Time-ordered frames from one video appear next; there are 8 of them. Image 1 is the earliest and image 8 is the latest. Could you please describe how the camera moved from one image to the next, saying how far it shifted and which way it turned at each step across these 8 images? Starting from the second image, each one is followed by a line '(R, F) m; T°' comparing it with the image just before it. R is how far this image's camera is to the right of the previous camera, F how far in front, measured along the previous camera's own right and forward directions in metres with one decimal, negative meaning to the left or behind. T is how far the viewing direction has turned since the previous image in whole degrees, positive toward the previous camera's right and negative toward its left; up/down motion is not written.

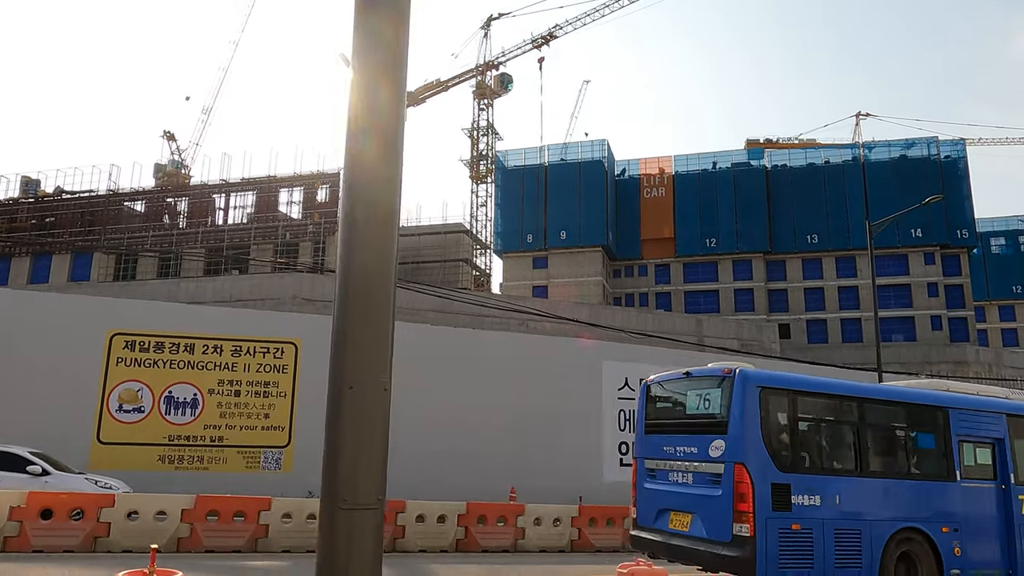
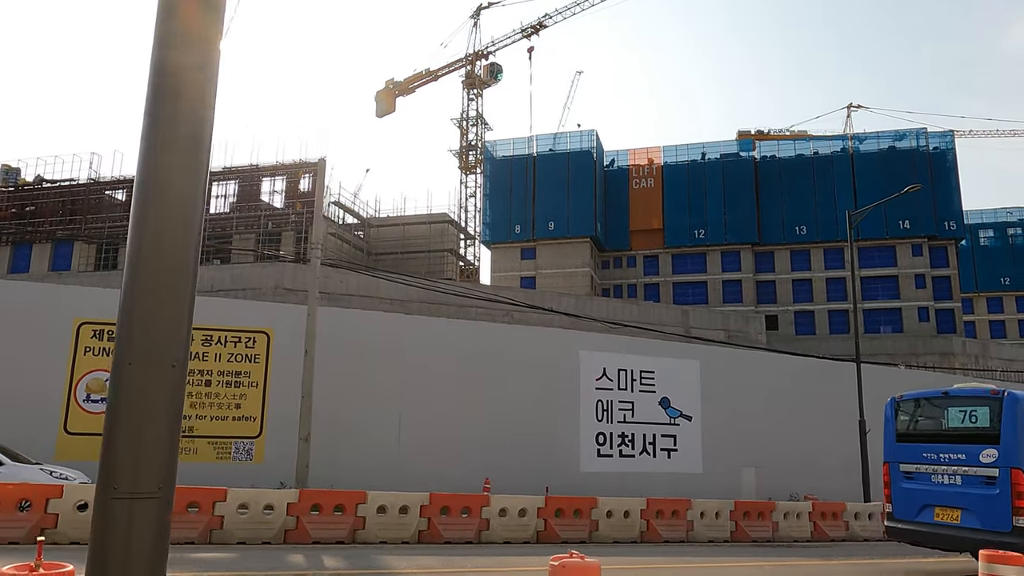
(+0.5, +0.2) m; 0°
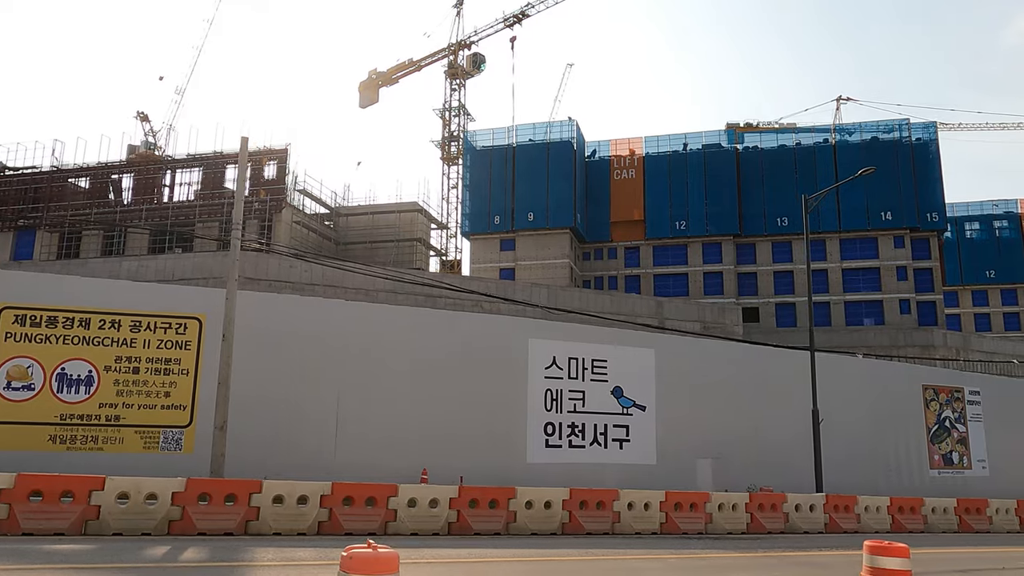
(+1.3, +0.6) m; 0°
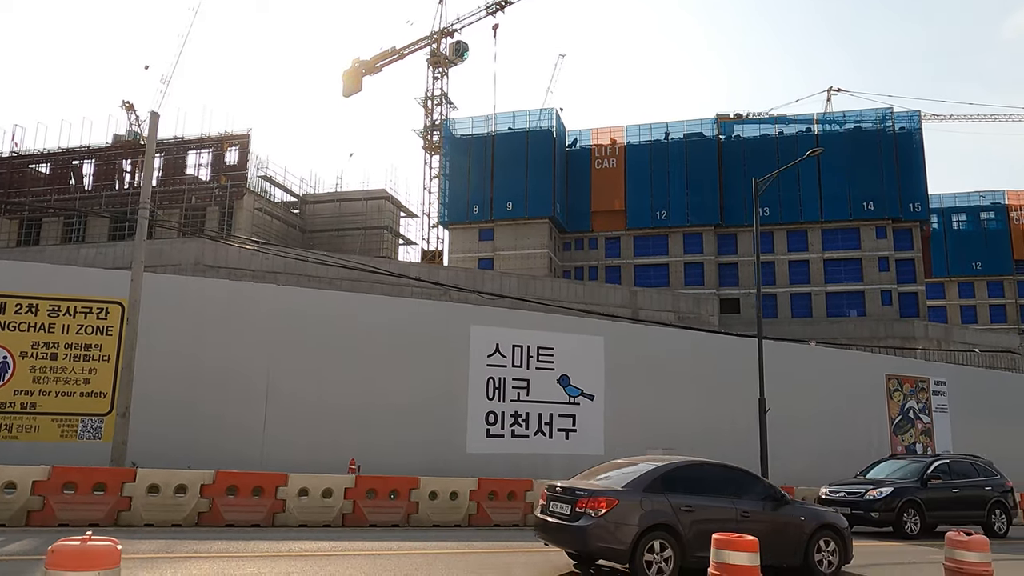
(+1.4, +0.6) m; 0°
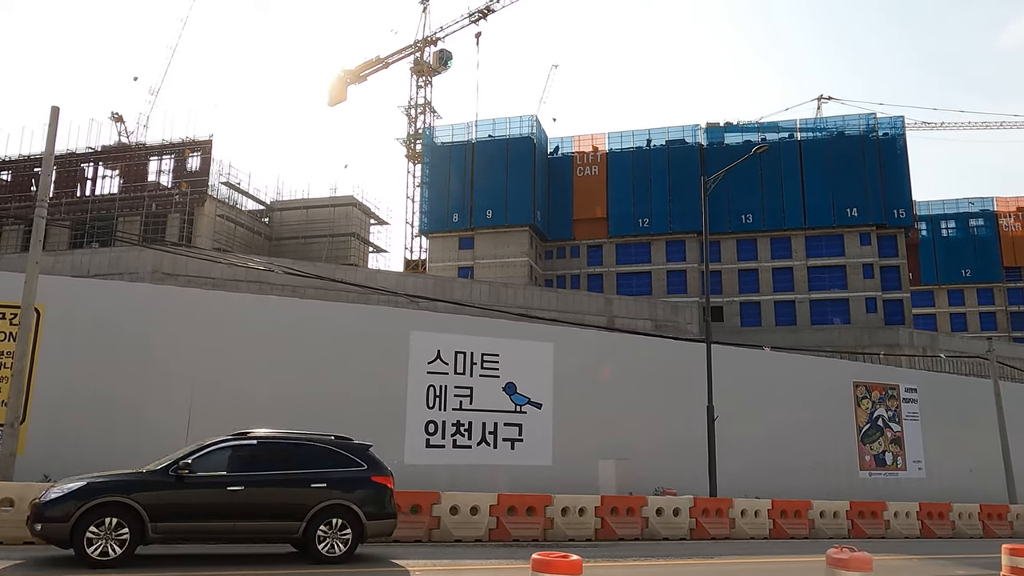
(+1.4, +0.7) m; 0°
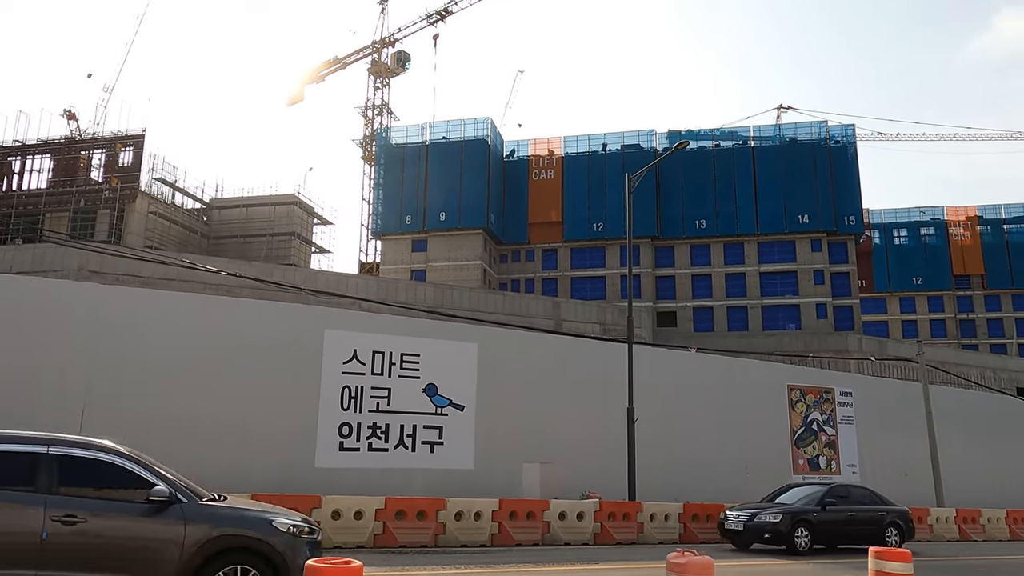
(+1.2, +0.5) m; +2°
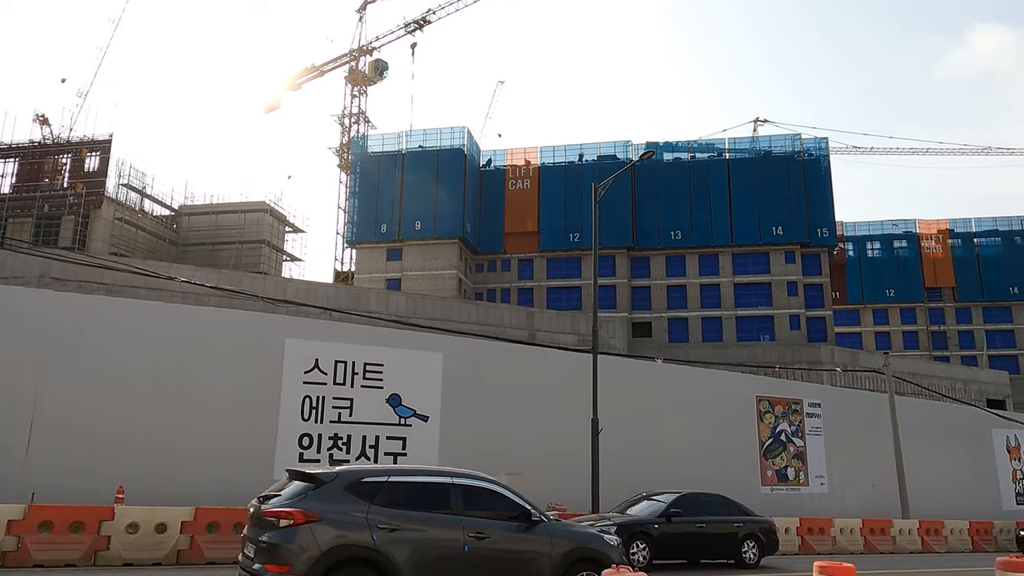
(+0.4, +0.2) m; +1°
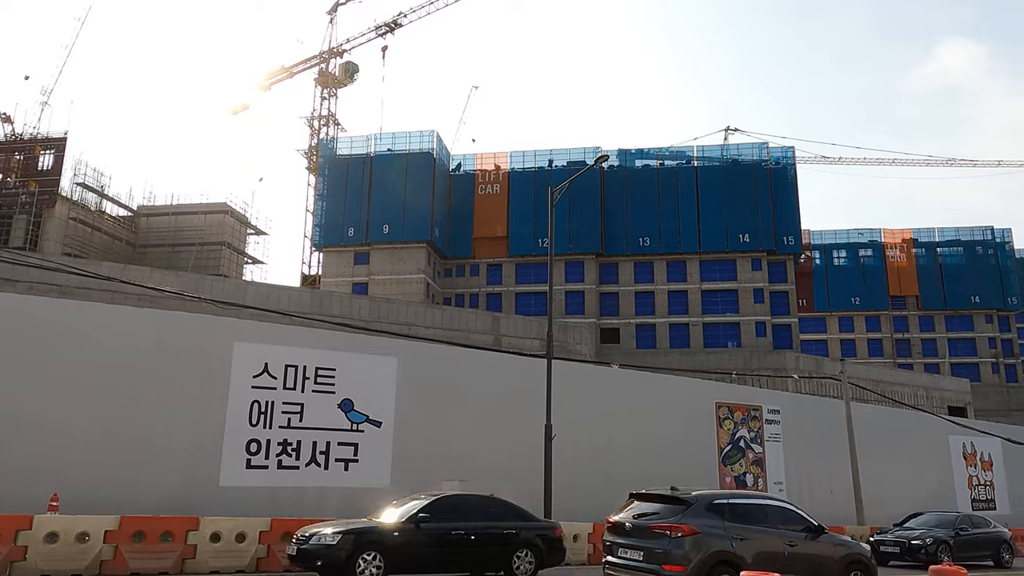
(+0.5, +0.2) m; +2°
